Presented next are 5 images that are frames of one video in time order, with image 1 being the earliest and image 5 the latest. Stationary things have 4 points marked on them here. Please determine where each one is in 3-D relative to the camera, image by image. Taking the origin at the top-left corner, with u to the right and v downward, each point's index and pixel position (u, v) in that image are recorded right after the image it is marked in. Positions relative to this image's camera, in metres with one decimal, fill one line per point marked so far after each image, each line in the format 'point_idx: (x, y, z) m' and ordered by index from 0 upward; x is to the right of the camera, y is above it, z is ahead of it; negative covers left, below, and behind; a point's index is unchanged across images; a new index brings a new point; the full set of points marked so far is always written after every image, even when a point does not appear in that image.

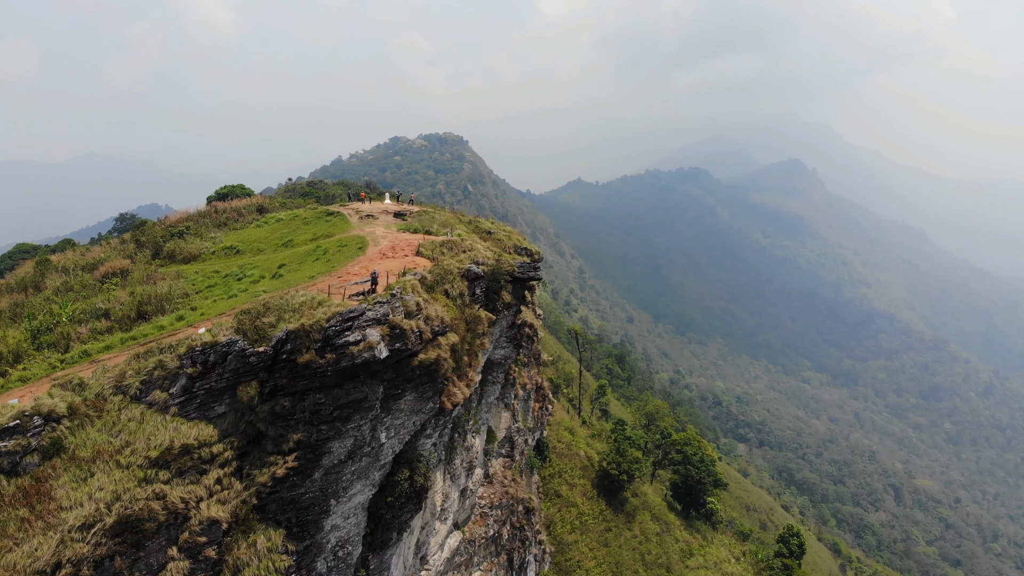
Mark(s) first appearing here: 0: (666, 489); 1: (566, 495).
0: (+6.4, -8.4, +17.5) m
1: (+1.7, -6.6, +13.6) m
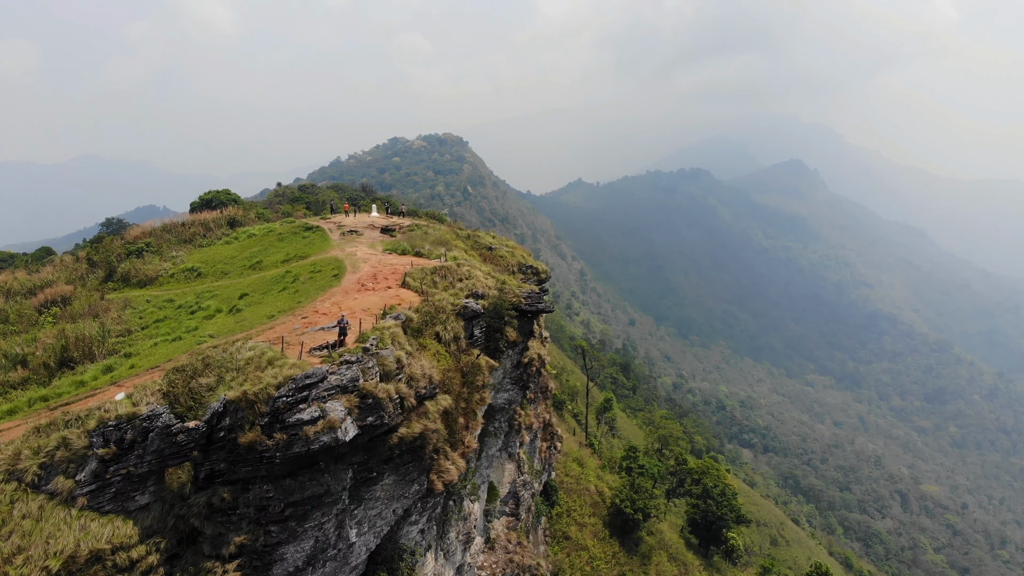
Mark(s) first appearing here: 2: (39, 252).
0: (+6.4, -8.8, +16.4) m
1: (+1.8, -7.1, +12.5) m
2: (-20.3, +1.5, +18.9) m
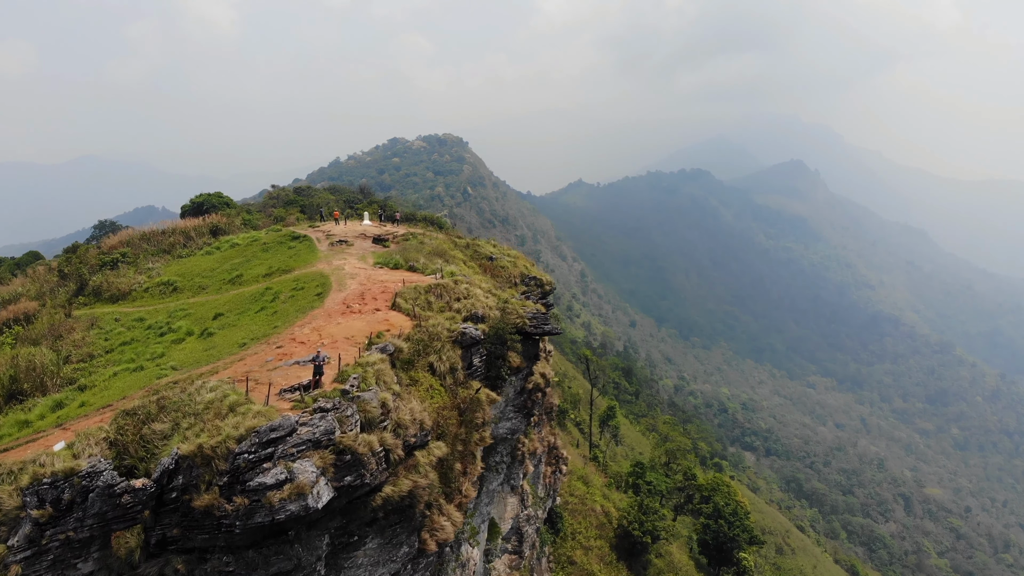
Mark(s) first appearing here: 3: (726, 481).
0: (+6.5, -9.1, +15.9) m
1: (+1.9, -7.3, +12.0) m
2: (-20.3, +1.3, +18.4) m
3: (+7.3, -6.6, +15.1) m
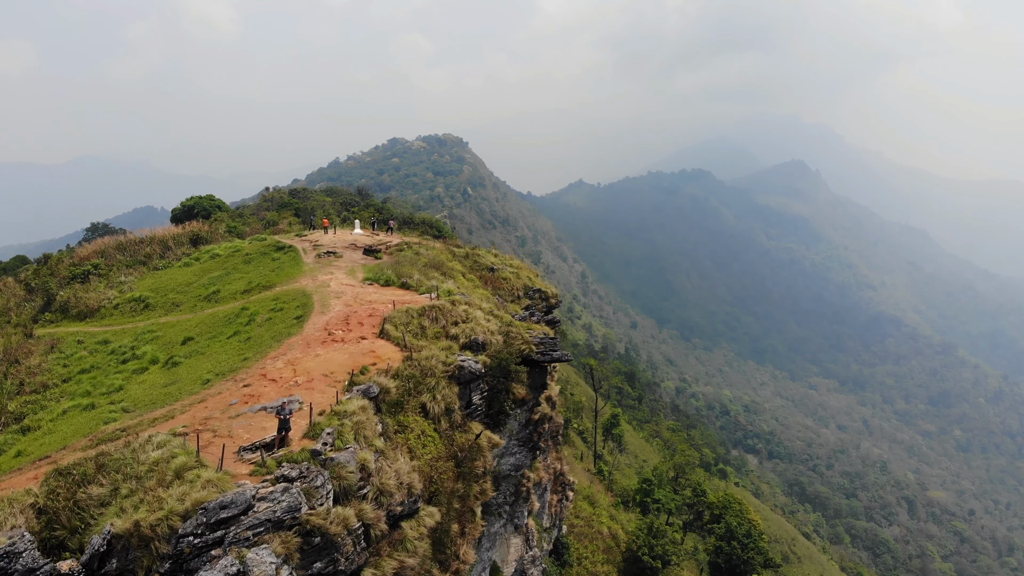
0: (+6.5, -9.3, +15.3) m
1: (+1.9, -7.6, +11.4) m
2: (-20.2, +1.1, +17.8) m
3: (+7.4, -6.8, +14.5) m
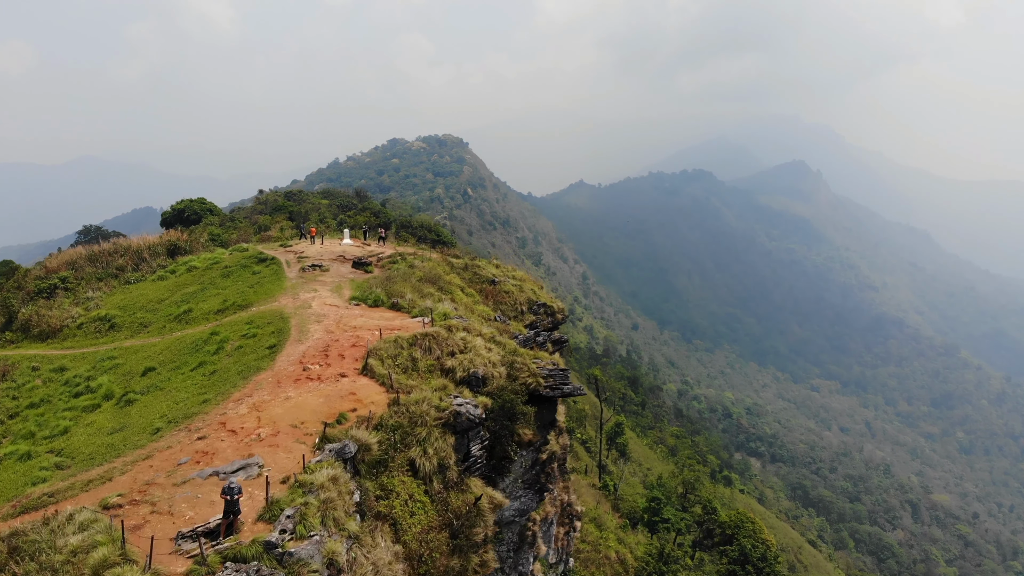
0: (+6.6, -9.5, +14.8) m
1: (+1.9, -7.8, +10.9) m
2: (-20.2, +0.8, +17.3) m
3: (+7.4, -7.1, +13.9) m
